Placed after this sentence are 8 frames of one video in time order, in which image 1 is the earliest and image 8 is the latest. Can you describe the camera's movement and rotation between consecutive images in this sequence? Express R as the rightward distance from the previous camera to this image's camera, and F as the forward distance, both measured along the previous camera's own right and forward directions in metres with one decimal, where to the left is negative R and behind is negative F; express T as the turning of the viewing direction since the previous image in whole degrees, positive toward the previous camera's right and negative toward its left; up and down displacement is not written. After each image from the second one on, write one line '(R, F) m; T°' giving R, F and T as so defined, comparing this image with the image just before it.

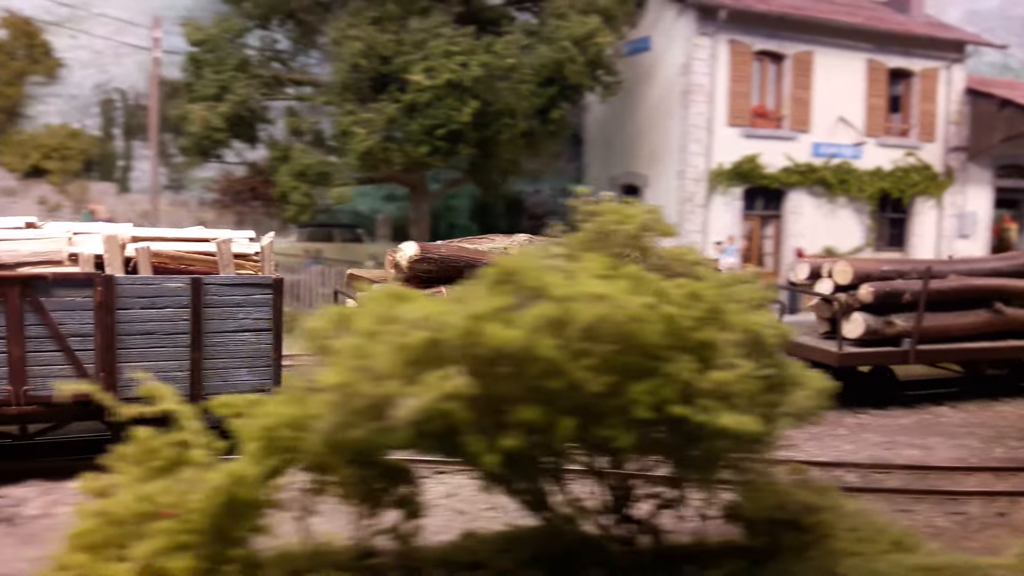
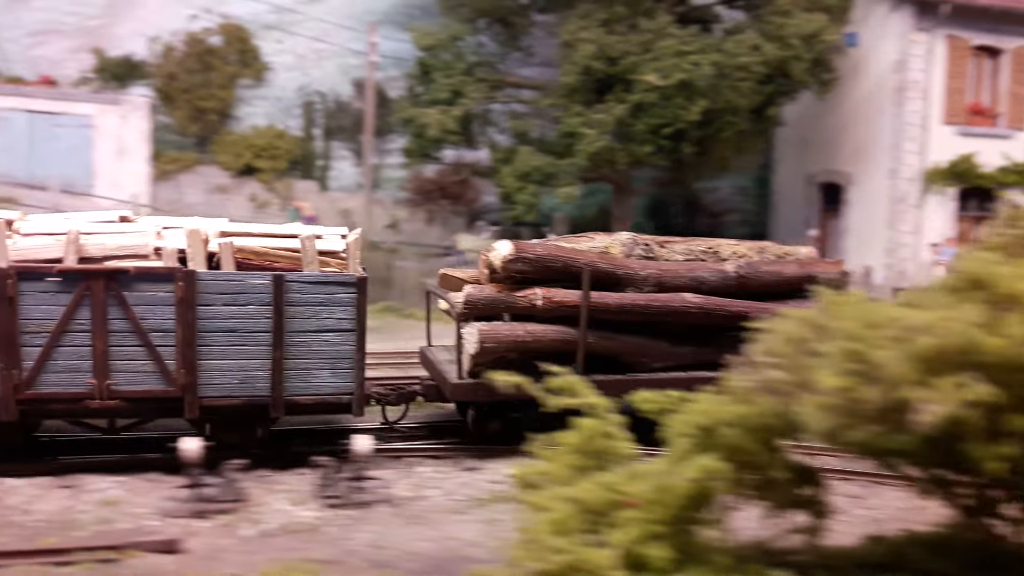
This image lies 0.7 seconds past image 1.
(-1.8, -0.3) m; -6°
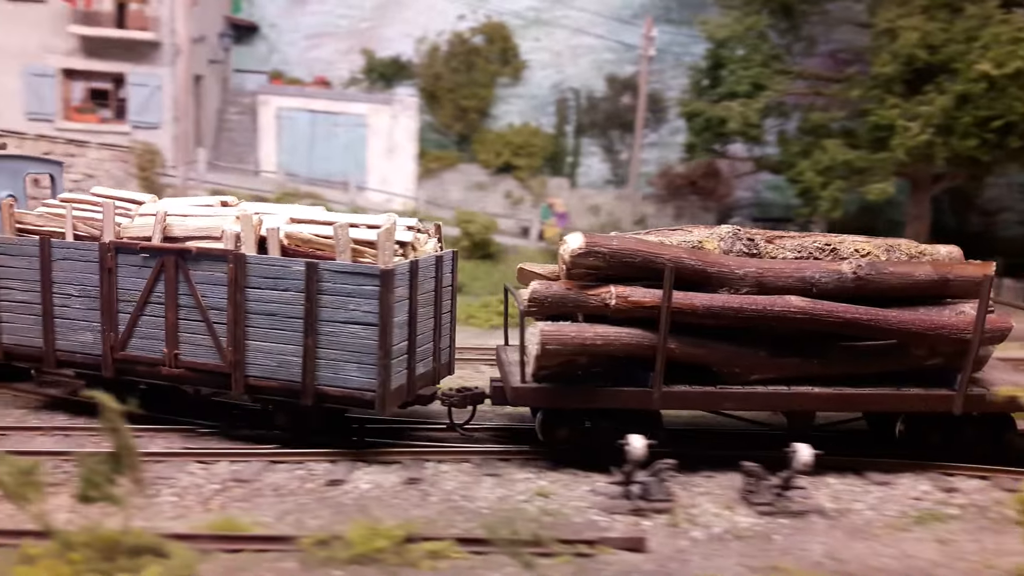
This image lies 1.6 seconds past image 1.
(-2.0, 0.0) m; -10°
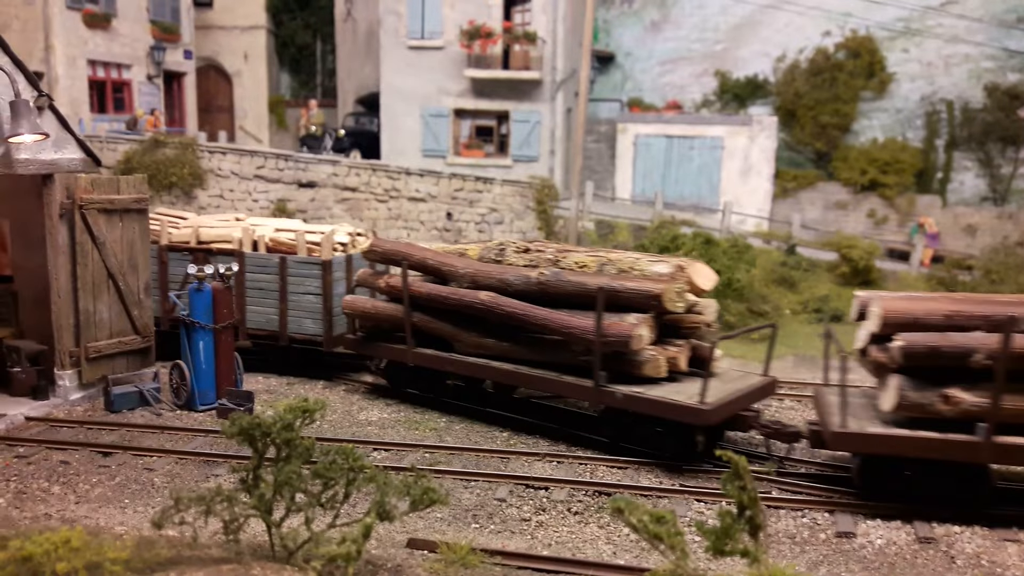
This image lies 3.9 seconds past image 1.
(-1.8, -0.4) m; -16°
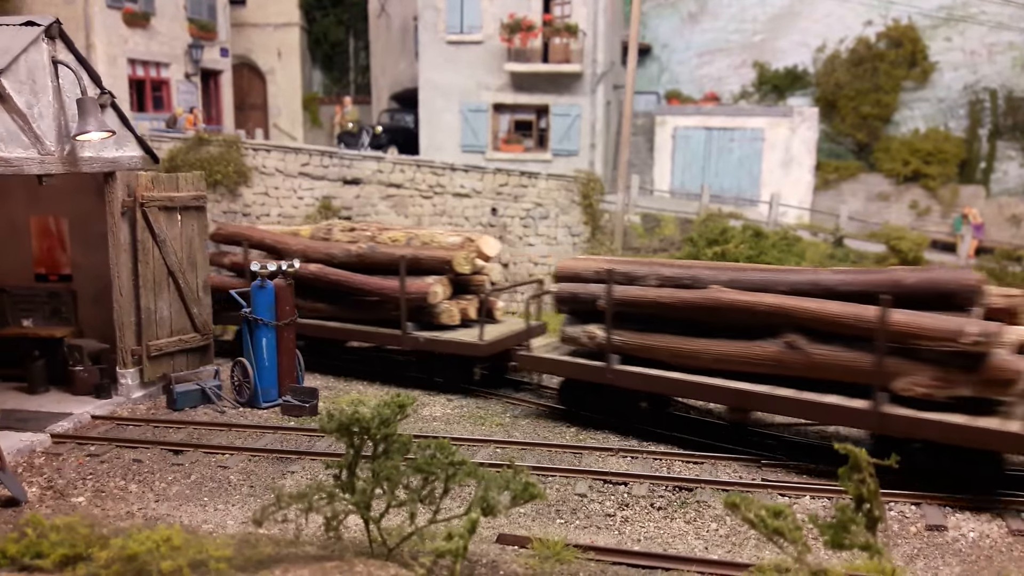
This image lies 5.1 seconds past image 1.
(-0.5, +0.1) m; -1°
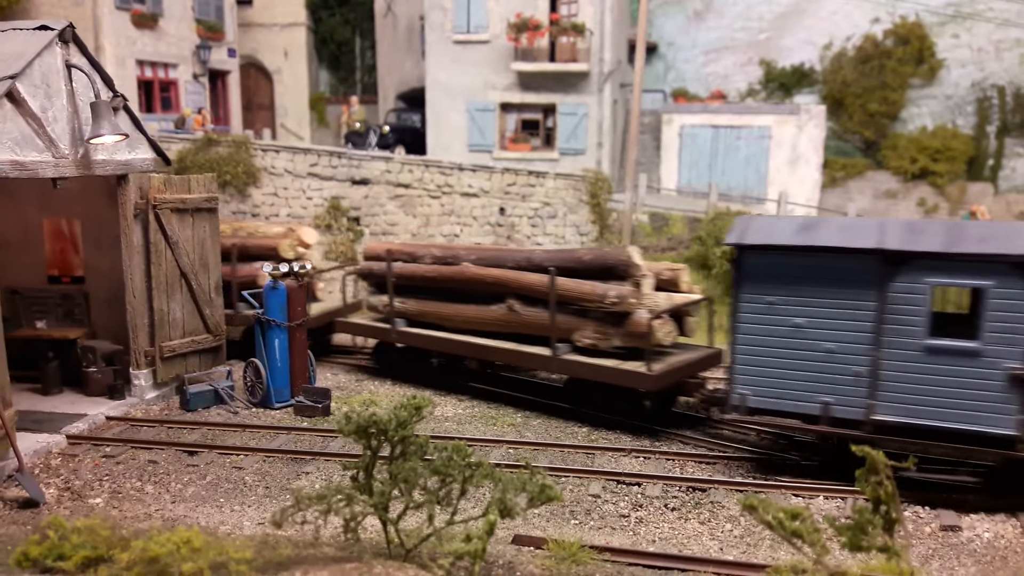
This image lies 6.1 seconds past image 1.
(-0.1, 0.0) m; 0°
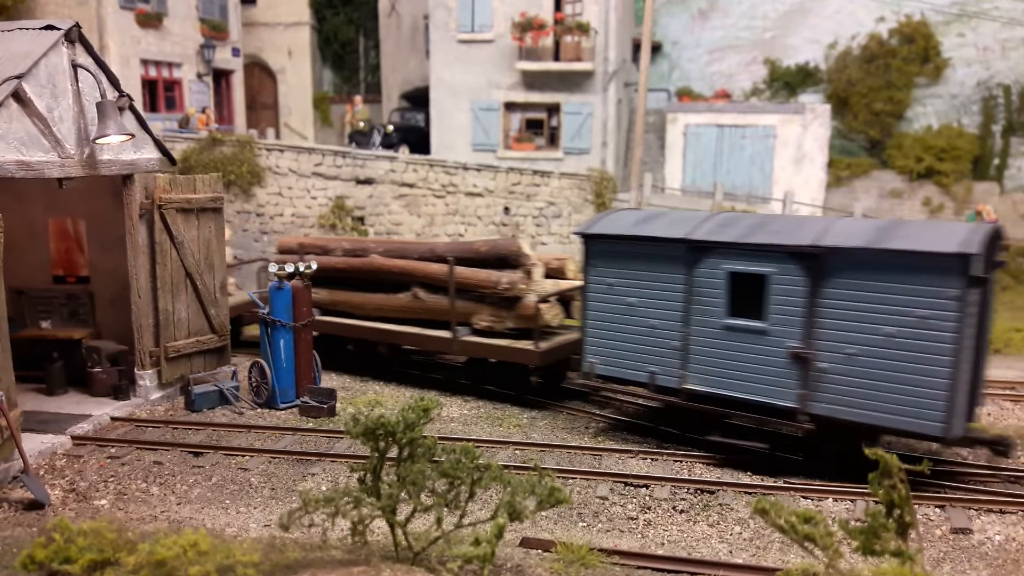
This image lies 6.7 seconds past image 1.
(0.0, 0.0) m; 0°
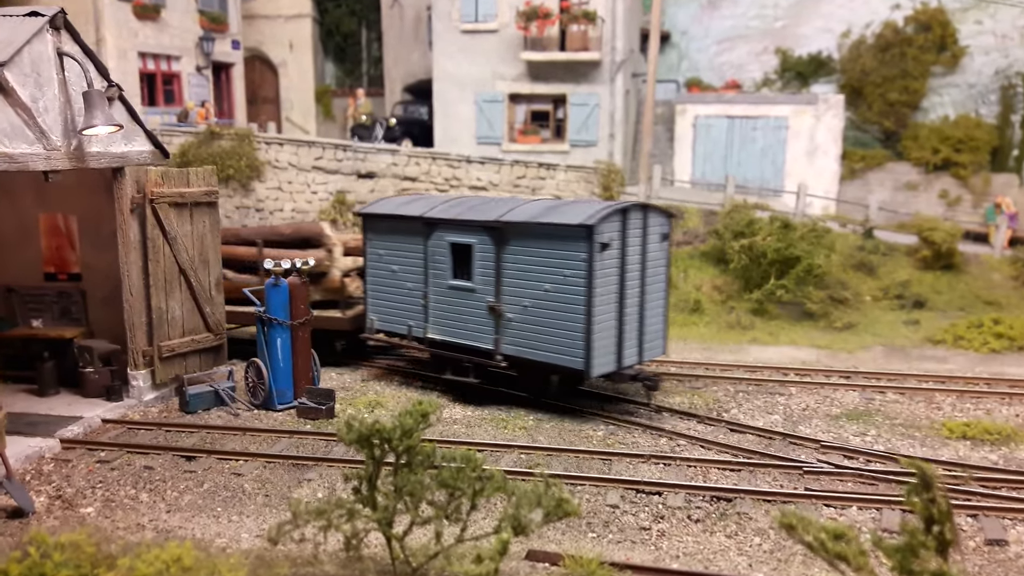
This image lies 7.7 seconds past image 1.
(0.0, +0.4) m; 0°
